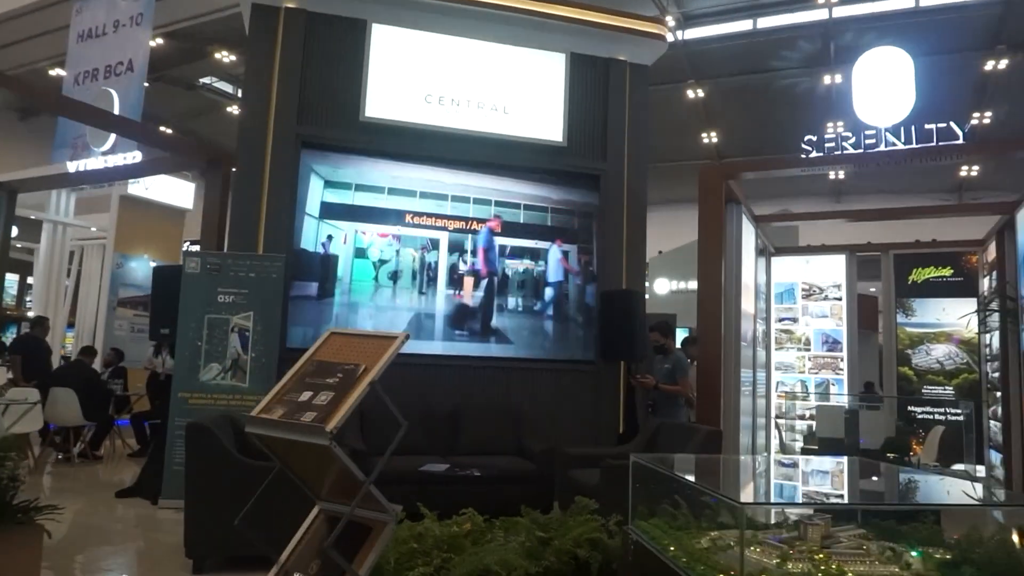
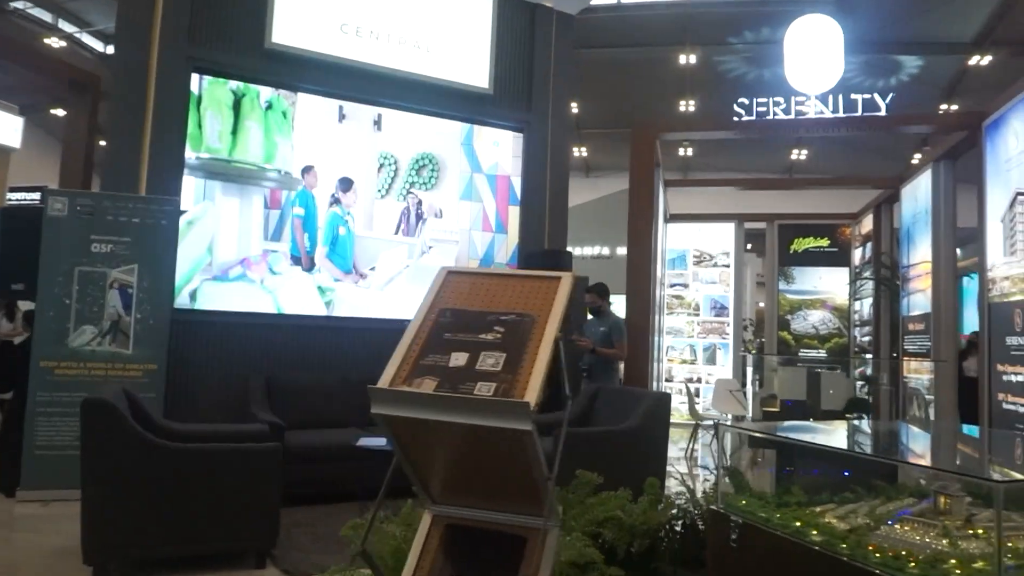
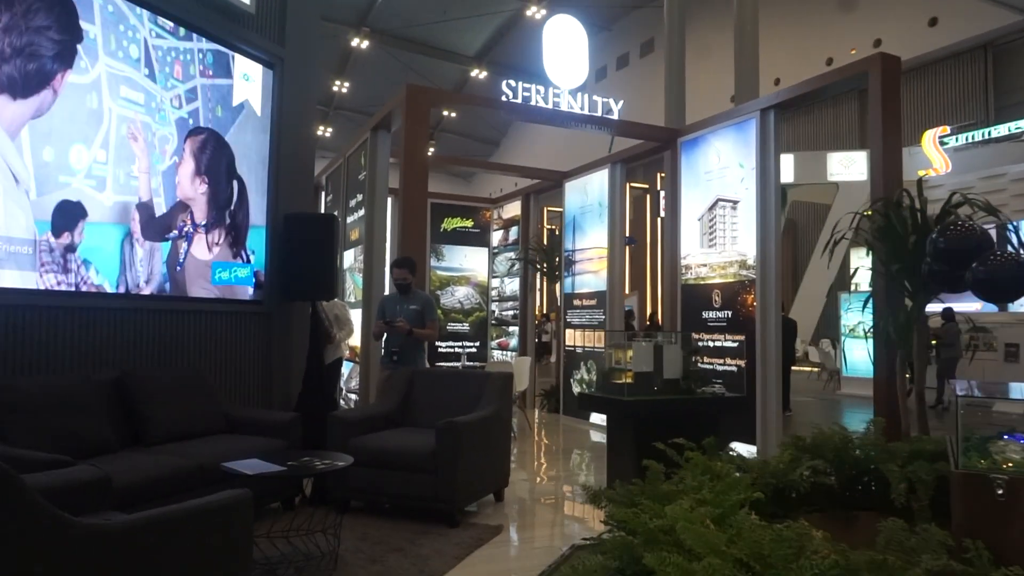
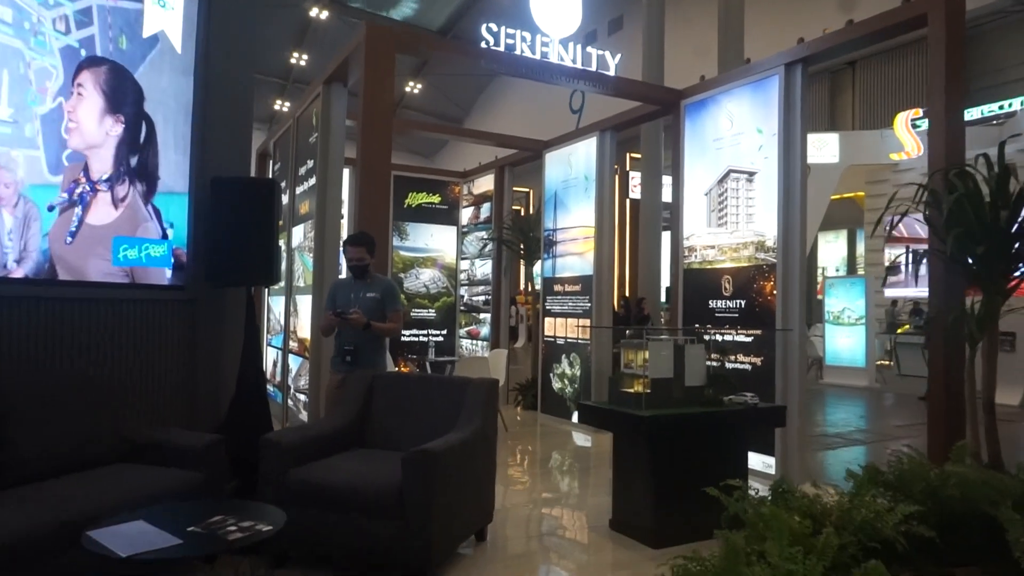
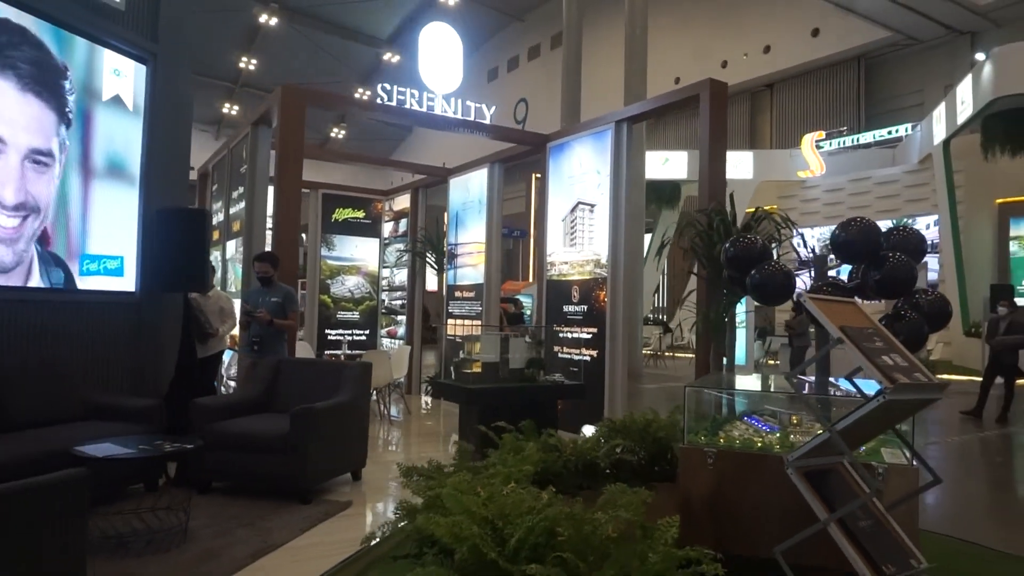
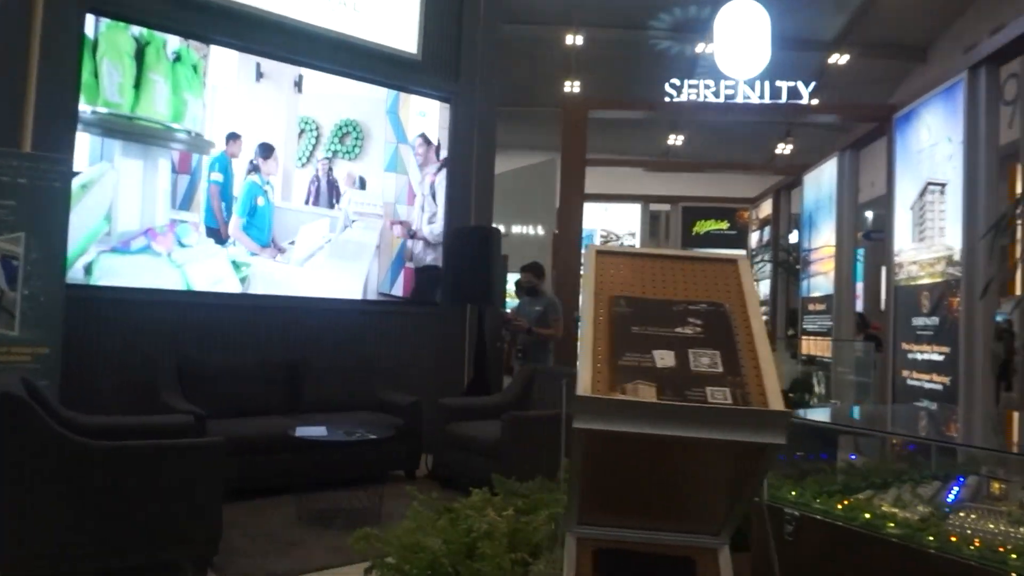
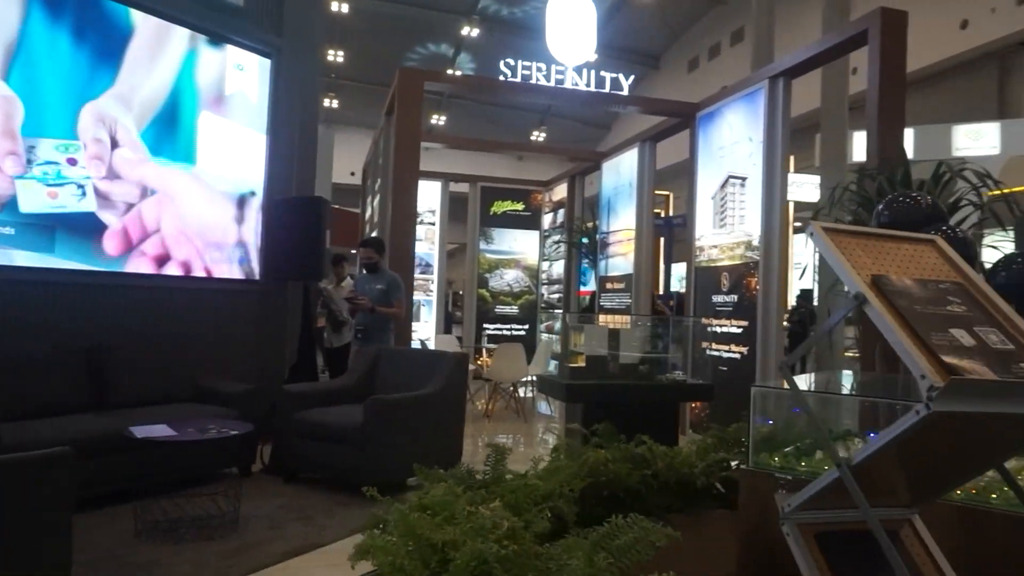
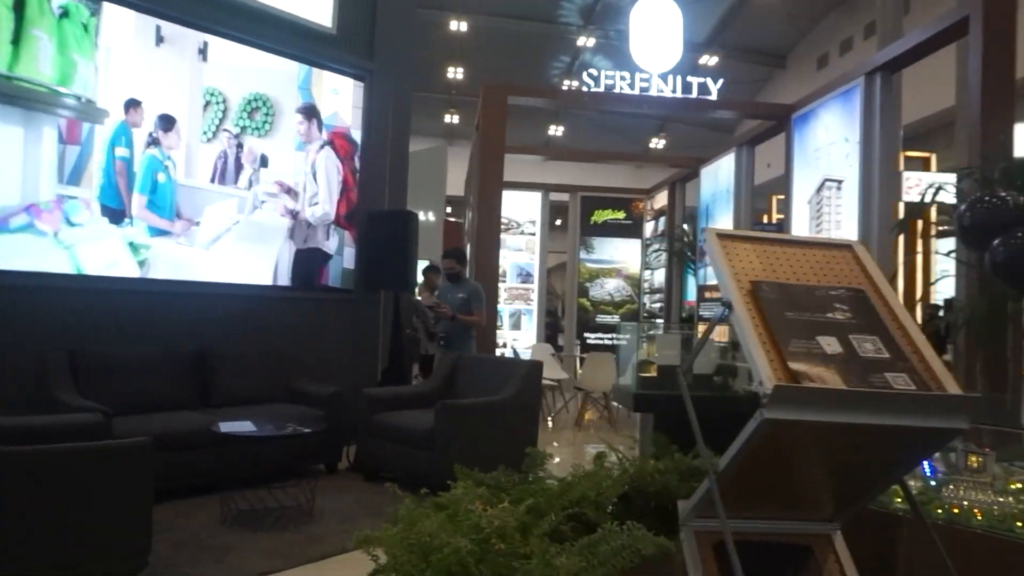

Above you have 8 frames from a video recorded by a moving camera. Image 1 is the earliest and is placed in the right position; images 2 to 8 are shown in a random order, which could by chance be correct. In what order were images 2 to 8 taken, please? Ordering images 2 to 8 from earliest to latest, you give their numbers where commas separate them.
2, 6, 8, 7, 5, 3, 4
